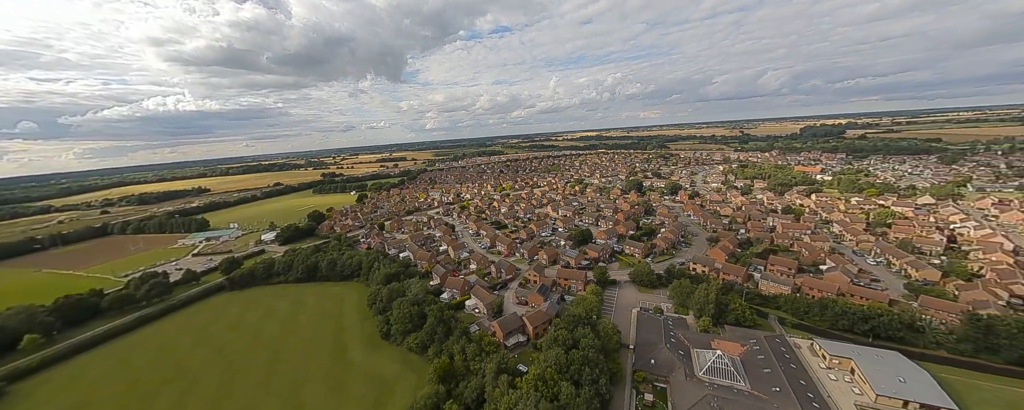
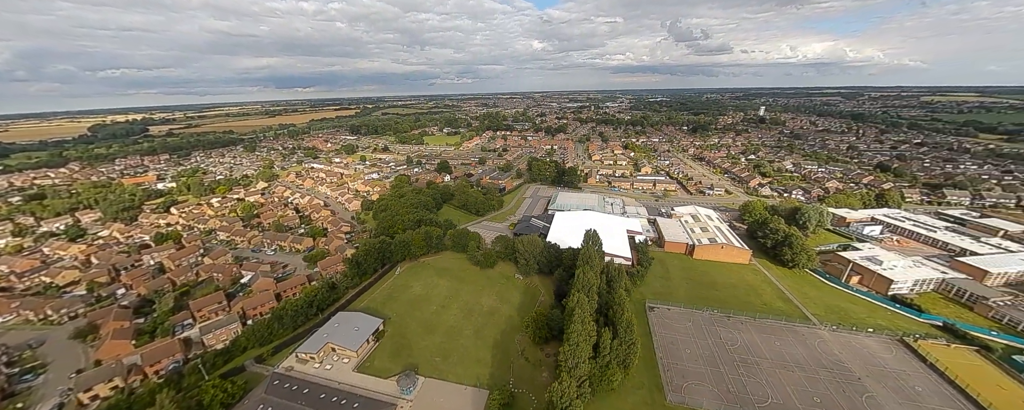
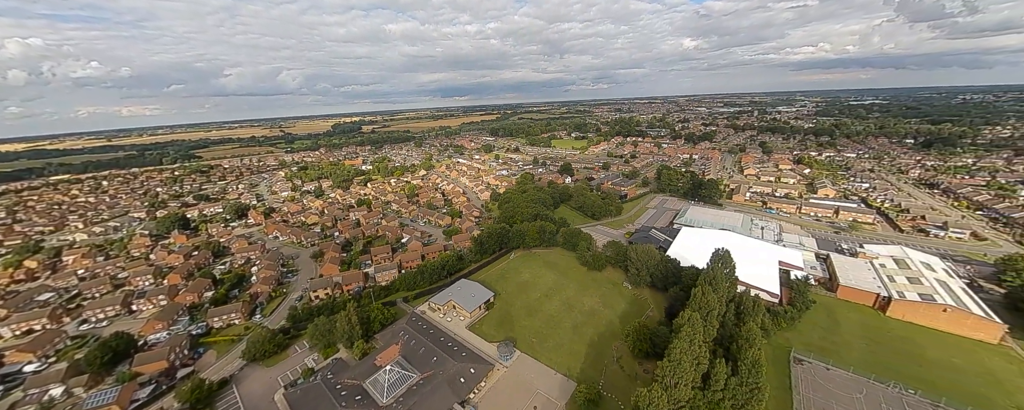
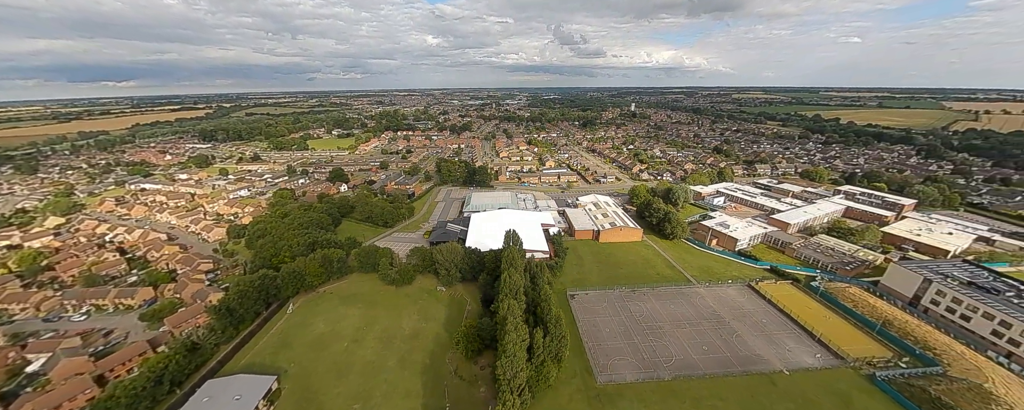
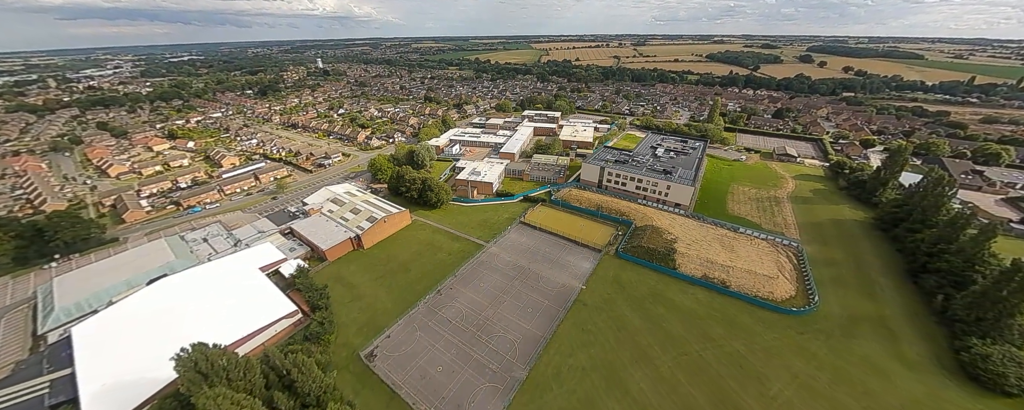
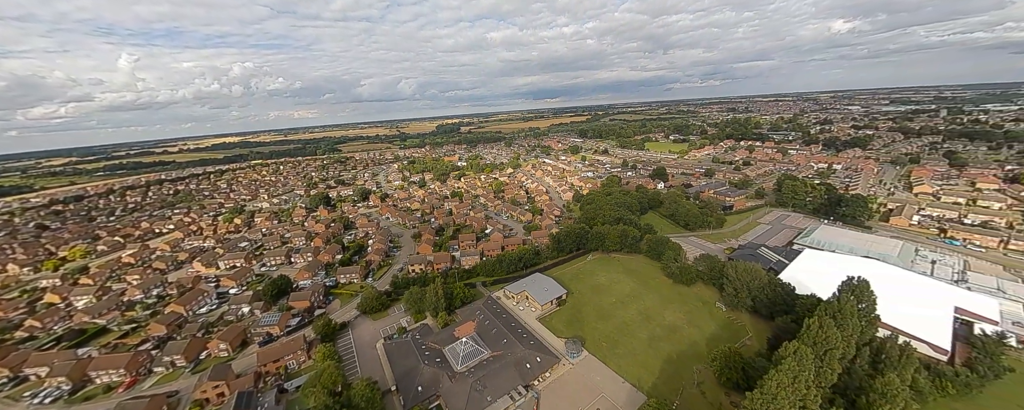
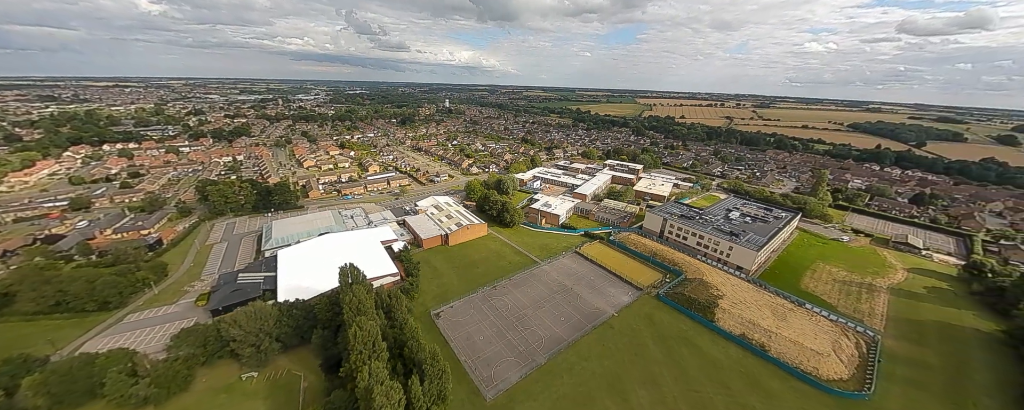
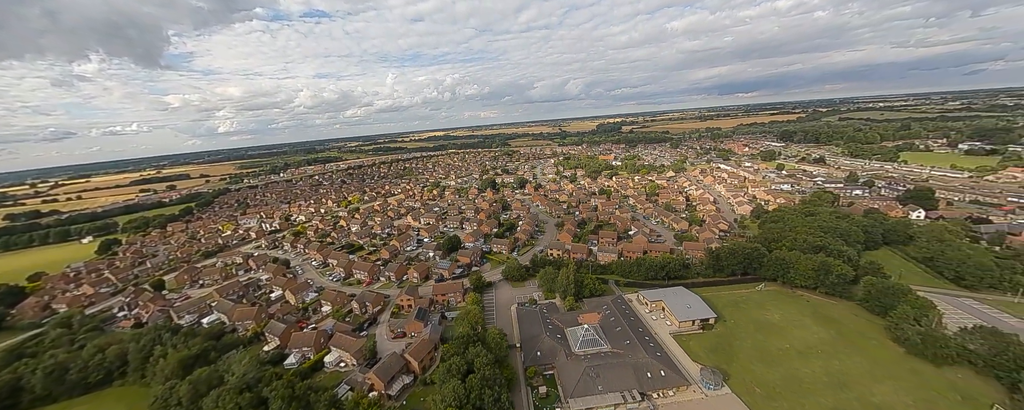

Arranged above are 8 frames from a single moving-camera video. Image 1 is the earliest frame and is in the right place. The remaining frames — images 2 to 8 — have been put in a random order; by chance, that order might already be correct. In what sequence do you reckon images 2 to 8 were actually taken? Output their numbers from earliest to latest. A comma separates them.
8, 6, 3, 2, 4, 7, 5
